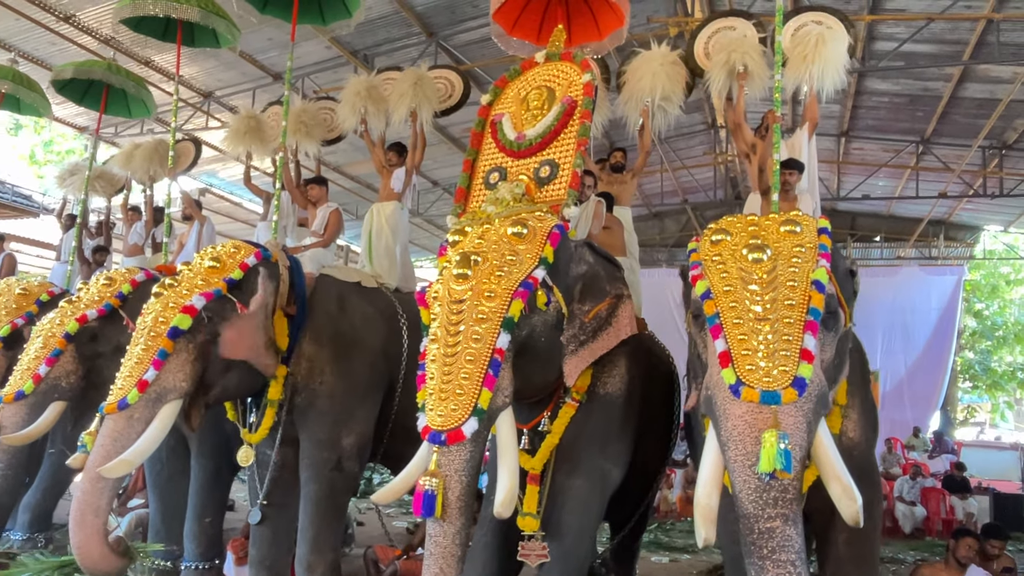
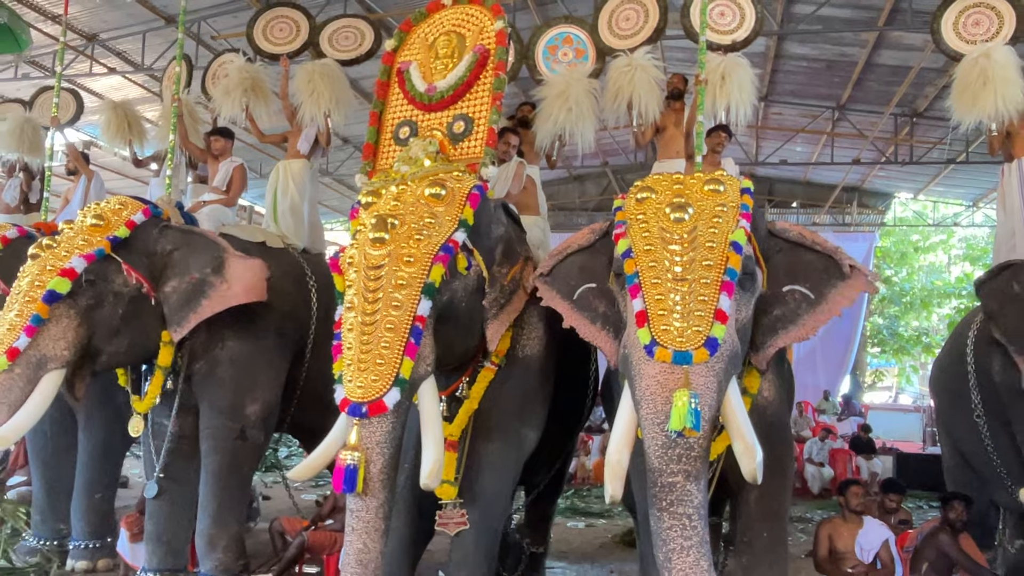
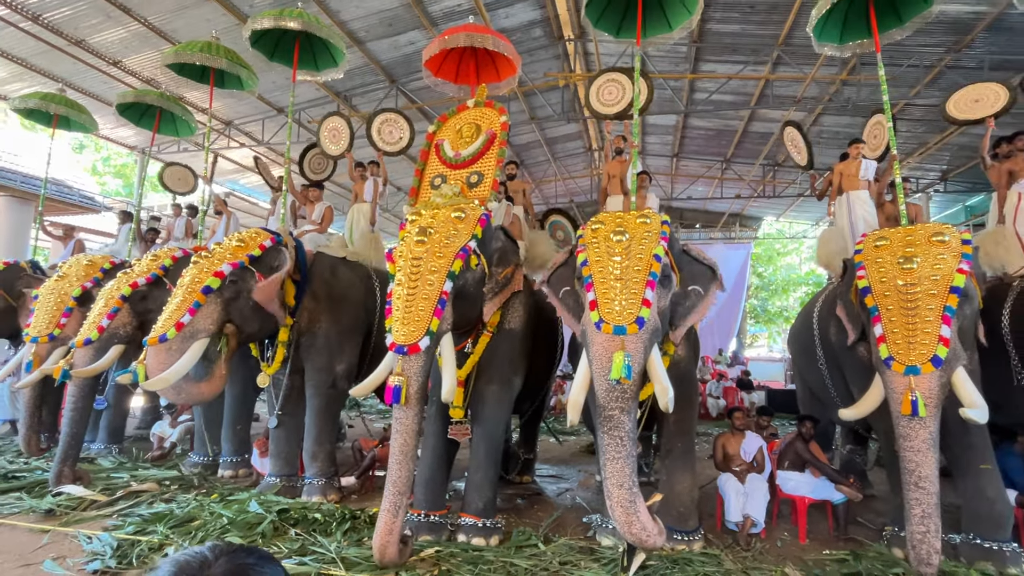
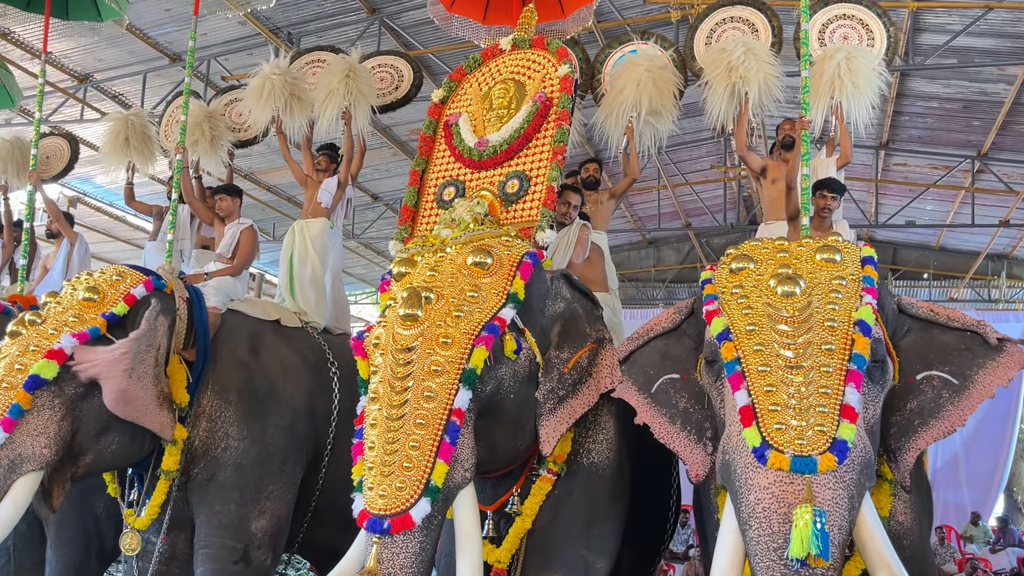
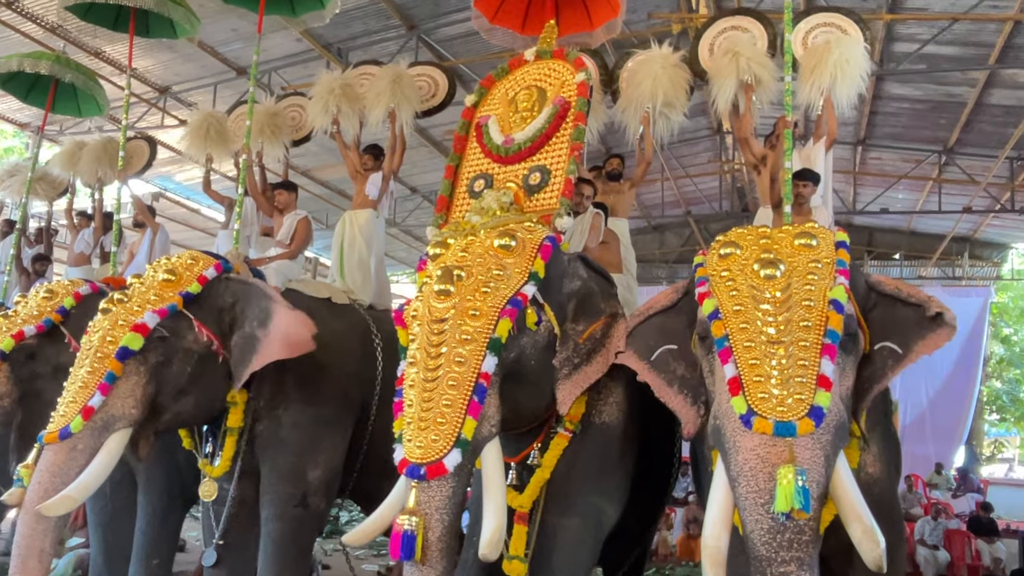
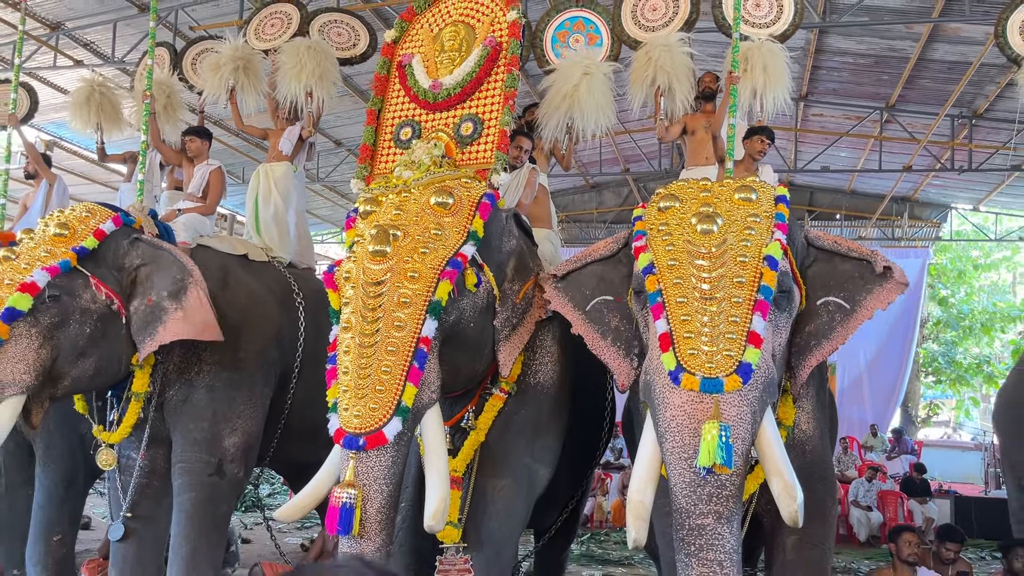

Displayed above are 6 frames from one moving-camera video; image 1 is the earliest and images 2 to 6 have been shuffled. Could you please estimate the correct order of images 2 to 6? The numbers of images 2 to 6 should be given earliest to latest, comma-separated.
5, 4, 6, 2, 3
